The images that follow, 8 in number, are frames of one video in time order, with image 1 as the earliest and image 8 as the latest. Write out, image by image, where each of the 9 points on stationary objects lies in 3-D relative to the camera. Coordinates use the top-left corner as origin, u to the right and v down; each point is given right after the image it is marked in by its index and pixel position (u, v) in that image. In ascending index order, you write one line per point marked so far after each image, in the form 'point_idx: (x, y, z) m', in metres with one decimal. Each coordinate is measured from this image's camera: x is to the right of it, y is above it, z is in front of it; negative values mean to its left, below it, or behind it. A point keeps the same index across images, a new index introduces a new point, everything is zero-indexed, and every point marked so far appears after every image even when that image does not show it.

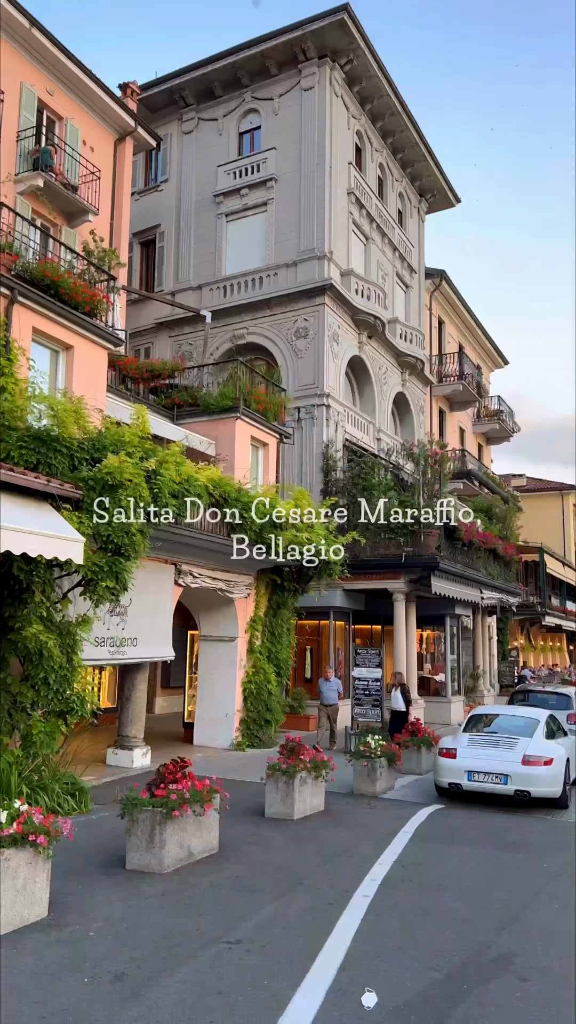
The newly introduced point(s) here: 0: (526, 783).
0: (+3.1, -3.5, +10.4) m
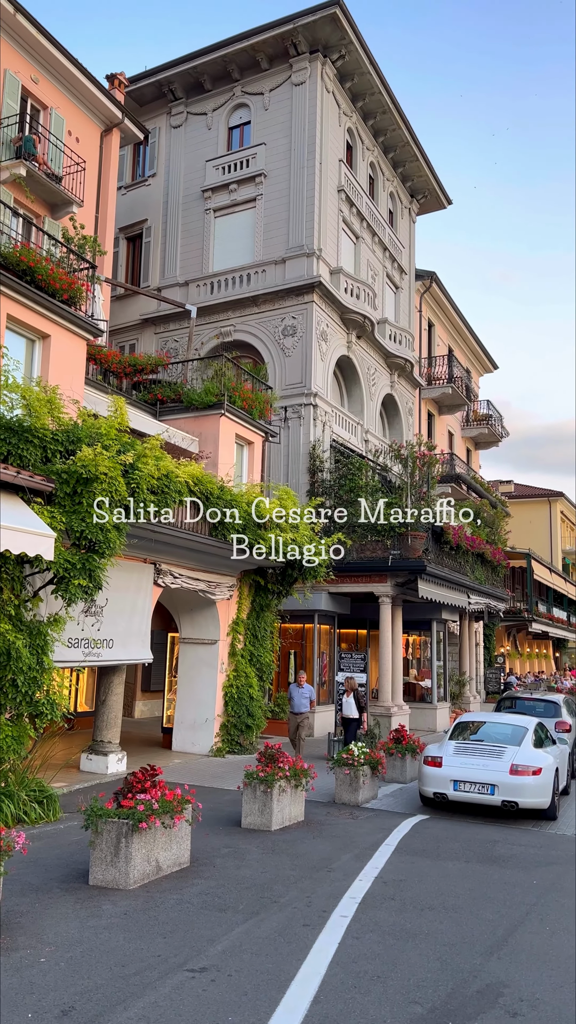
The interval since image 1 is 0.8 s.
0: (+2.8, -3.5, +10.1) m
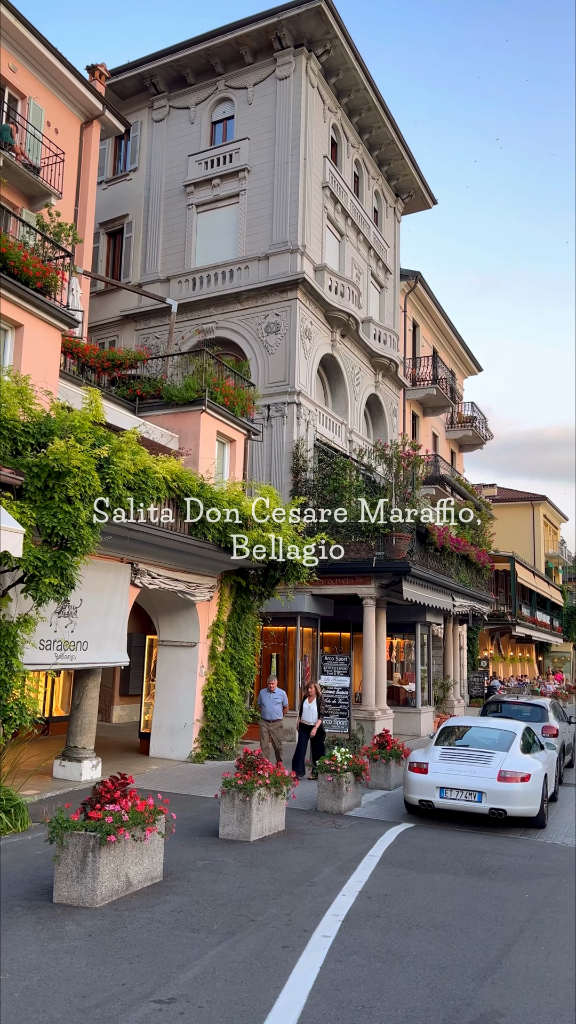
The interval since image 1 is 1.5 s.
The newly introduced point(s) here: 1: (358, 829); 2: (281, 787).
0: (+2.6, -3.4, +9.7) m
1: (+0.8, -3.7, +9.6) m
2: (-0.1, -3.0, +8.8) m
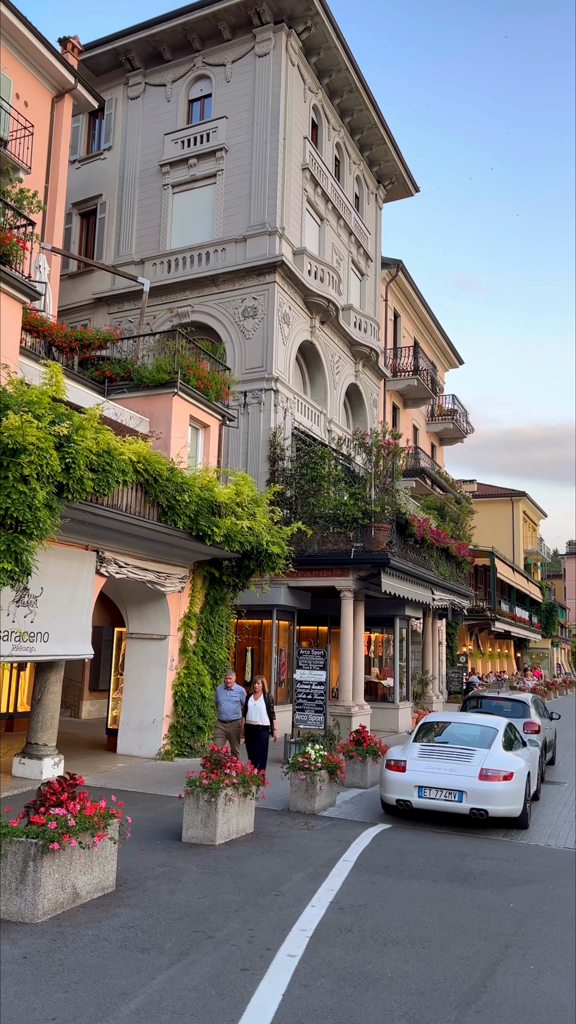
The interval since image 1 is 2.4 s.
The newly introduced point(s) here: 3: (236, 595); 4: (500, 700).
0: (+2.2, -3.3, +9.2) m
1: (+0.5, -3.6, +9.1) m
2: (-0.4, -2.8, +8.2) m
3: (-1.0, -1.6, +16.1) m
4: (+3.8, -3.3, +14.4) m
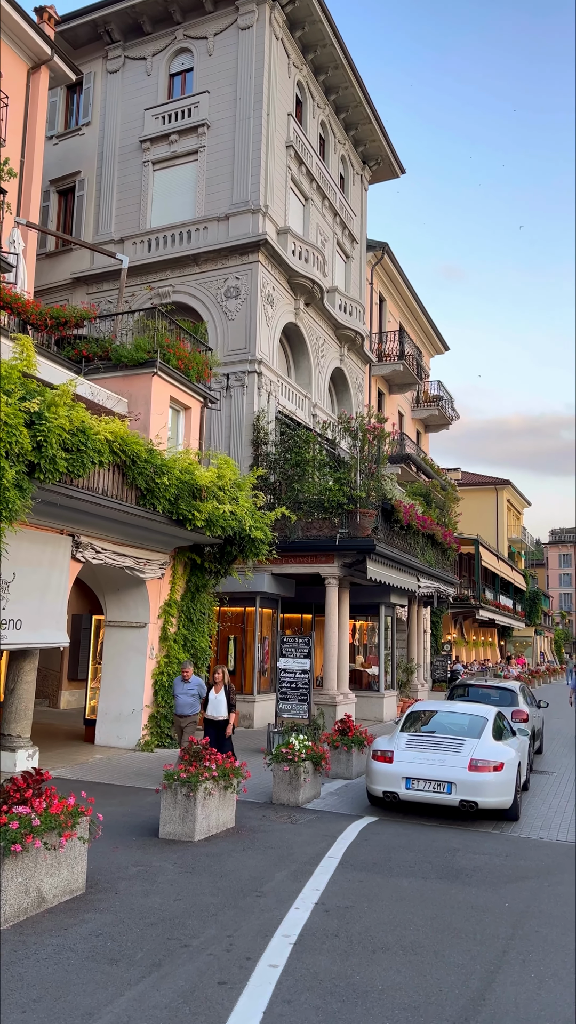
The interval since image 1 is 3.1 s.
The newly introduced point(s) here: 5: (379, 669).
0: (+2.0, -3.1, +8.9) m
1: (+0.3, -3.4, +8.7) m
2: (-0.6, -2.6, +7.8) m
3: (-1.4, -1.3, +15.6) m
4: (+3.5, -3.0, +14.1) m
5: (+2.2, -3.9, +20.0) m
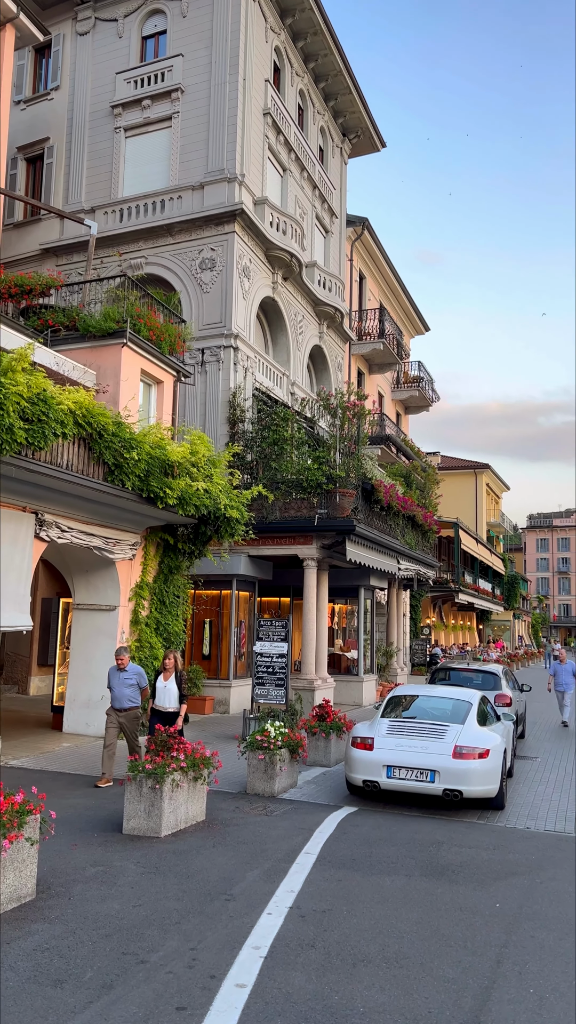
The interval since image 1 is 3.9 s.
0: (+1.8, -2.8, +8.5) m
1: (0.0, -3.1, +8.2) m
2: (-0.8, -2.3, +7.3) m
3: (-1.8, -1.0, +15.1) m
4: (+3.1, -2.7, +13.7) m
5: (+1.7, -3.4, +19.6) m
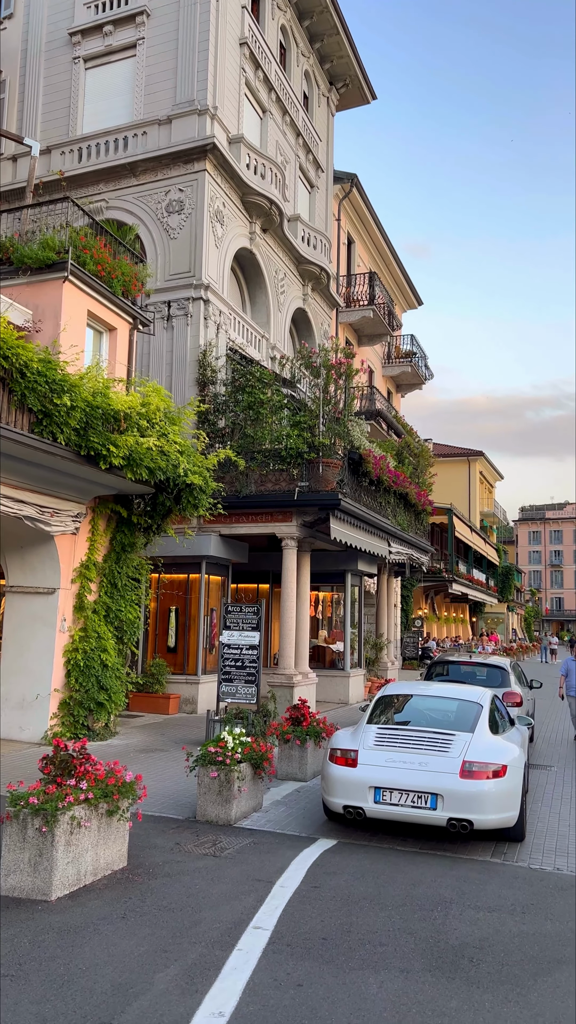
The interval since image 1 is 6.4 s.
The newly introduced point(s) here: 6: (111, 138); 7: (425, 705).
0: (+1.4, -2.3, +6.5) m
1: (-0.3, -2.6, +6.2) m
2: (-1.1, -1.9, +5.3) m
3: (-2.2, -0.5, +13.0) m
4: (+2.7, -2.2, +11.7) m
5: (+1.2, -2.9, +17.6) m
6: (-3.7, +7.9, +17.1) m
7: (+1.3, -1.8, +7.8) m
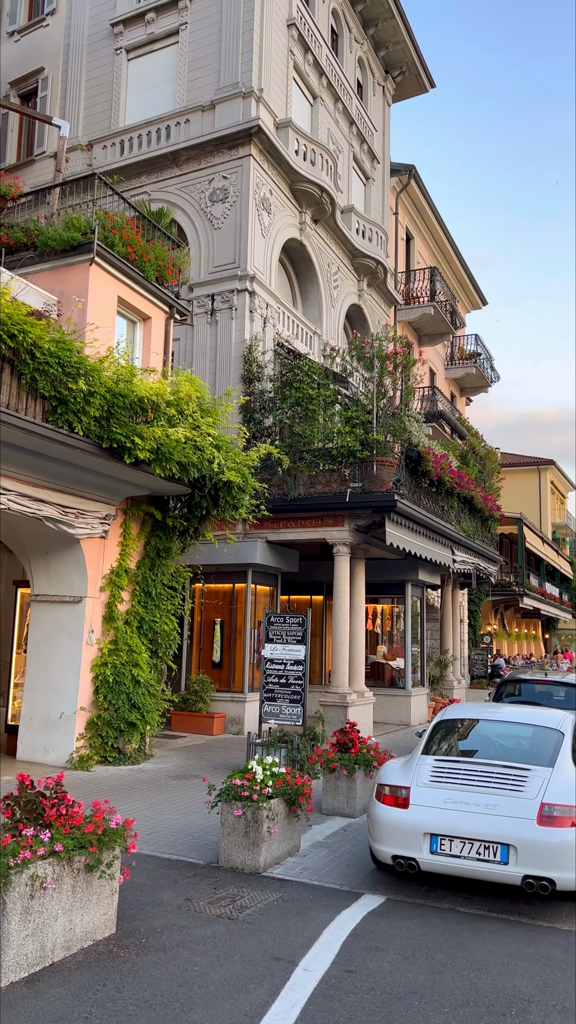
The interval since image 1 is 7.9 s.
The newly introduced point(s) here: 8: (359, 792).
0: (+1.6, -2.2, +5.2) m
1: (-0.1, -2.5, +5.0) m
2: (-1.0, -1.8, +4.2) m
3: (-1.5, -0.5, +12.0) m
4: (+3.3, -2.2, +10.3) m
5: (+2.3, -3.0, +16.2) m
6: (-2.7, +7.7, +16.4) m
7: (+1.6, -1.7, +6.5) m
8: (+0.7, -2.7, +8.0) m
